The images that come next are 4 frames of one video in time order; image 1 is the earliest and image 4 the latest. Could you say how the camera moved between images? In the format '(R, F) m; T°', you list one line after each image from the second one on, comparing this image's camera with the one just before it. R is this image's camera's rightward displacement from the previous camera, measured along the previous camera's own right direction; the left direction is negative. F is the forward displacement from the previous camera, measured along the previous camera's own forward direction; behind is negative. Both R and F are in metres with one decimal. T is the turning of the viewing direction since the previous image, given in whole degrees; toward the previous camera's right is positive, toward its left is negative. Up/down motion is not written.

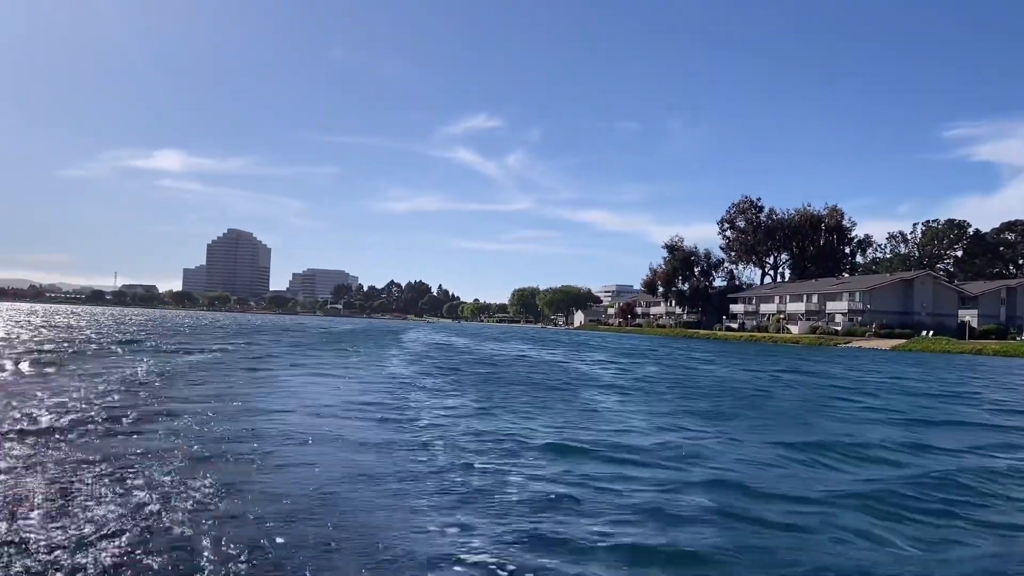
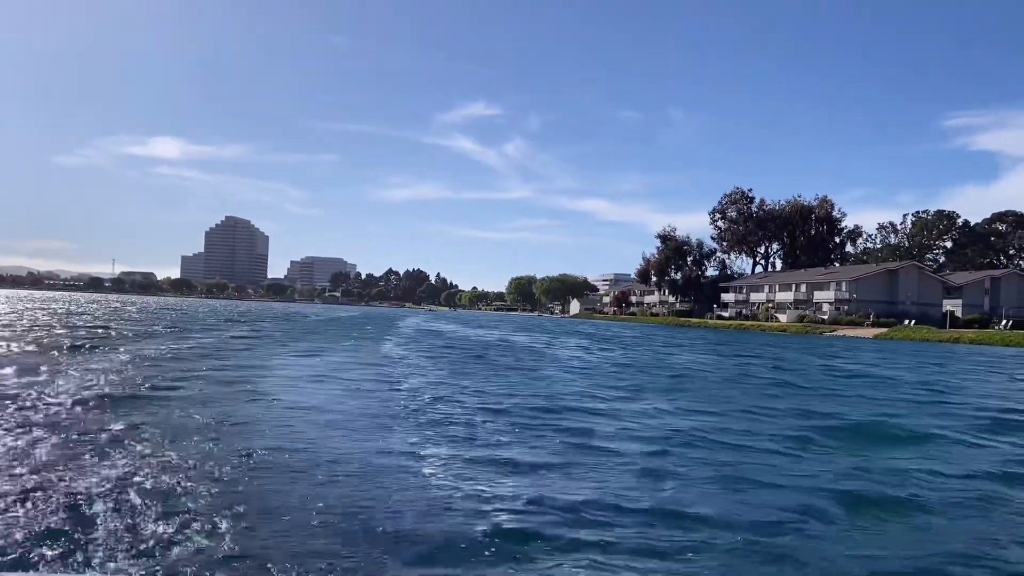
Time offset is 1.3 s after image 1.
(+0.3, -1.1) m; 0°
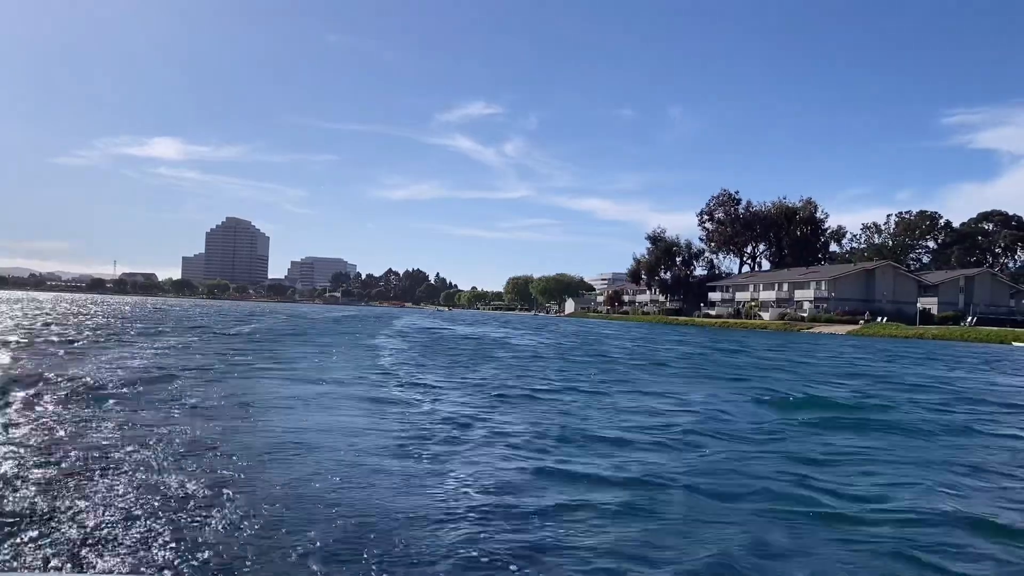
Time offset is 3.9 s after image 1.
(+0.5, -2.1) m; 0°
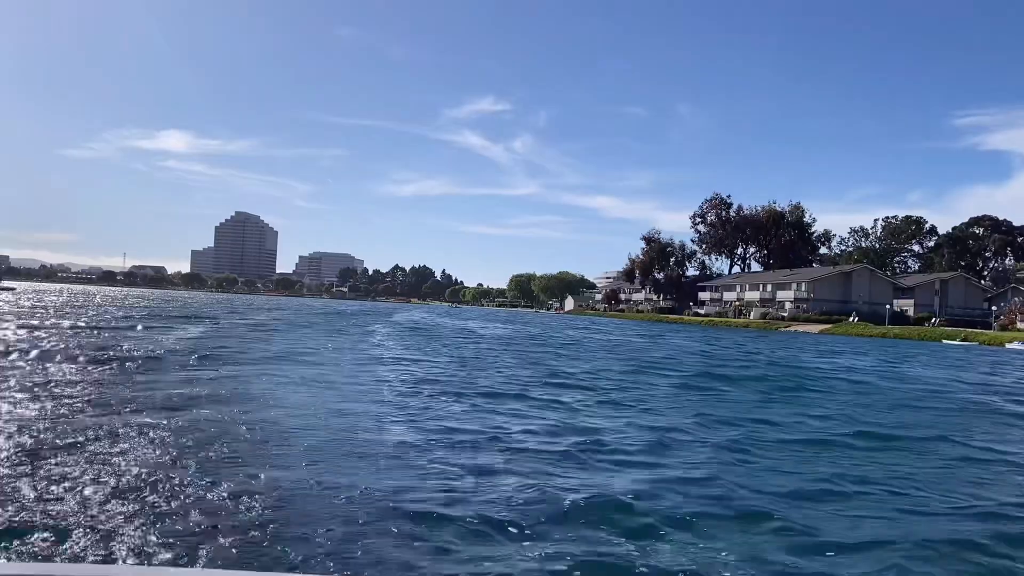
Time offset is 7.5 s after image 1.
(+0.7, -3.1) m; -1°
